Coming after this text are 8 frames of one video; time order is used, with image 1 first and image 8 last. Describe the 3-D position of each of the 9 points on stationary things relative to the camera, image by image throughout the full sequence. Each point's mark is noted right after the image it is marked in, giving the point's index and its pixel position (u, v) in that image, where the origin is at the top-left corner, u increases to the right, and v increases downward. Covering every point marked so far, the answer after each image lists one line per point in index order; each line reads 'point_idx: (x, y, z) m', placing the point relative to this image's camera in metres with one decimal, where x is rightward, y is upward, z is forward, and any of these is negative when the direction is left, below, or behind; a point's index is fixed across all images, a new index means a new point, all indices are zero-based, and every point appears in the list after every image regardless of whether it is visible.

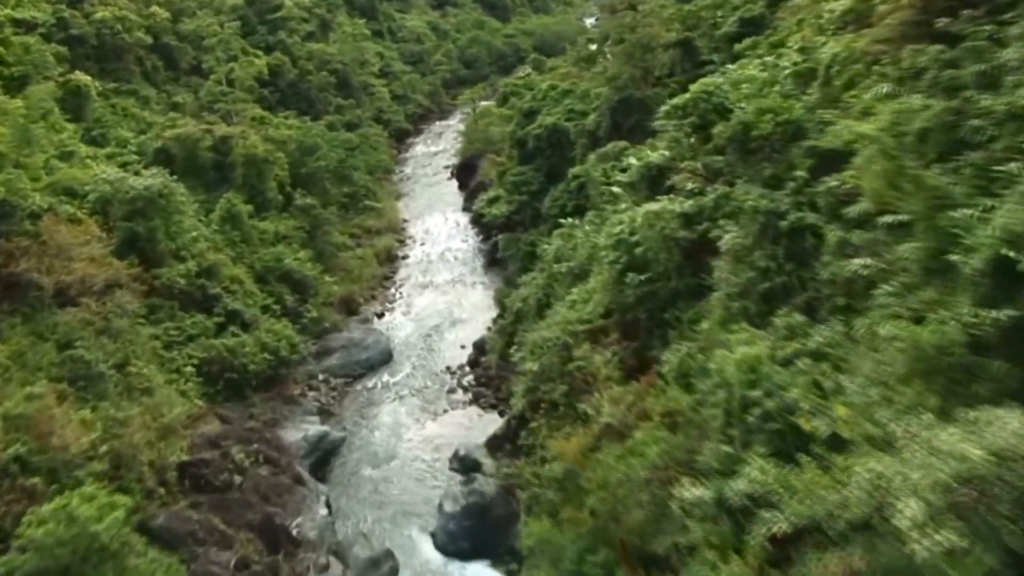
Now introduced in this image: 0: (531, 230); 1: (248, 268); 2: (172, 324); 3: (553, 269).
0: (+0.3, +0.8, +19.3) m
1: (-3.4, +0.2, +18.6) m
2: (-3.7, -0.4, +16.0) m
3: (+0.4, +0.2, +15.4) m
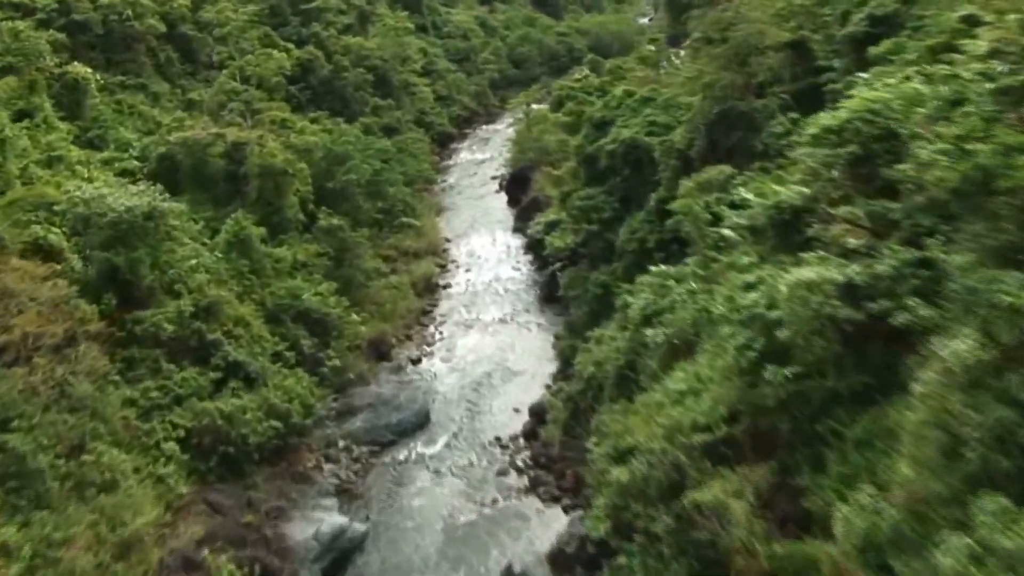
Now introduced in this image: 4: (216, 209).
0: (+1.0, +0.2, +16.0) m
1: (-2.7, -0.2, +15.3) m
2: (-3.1, -0.8, +12.7) m
3: (+1.1, -0.3, +12.0) m
4: (-3.6, +1.0, +17.8) m
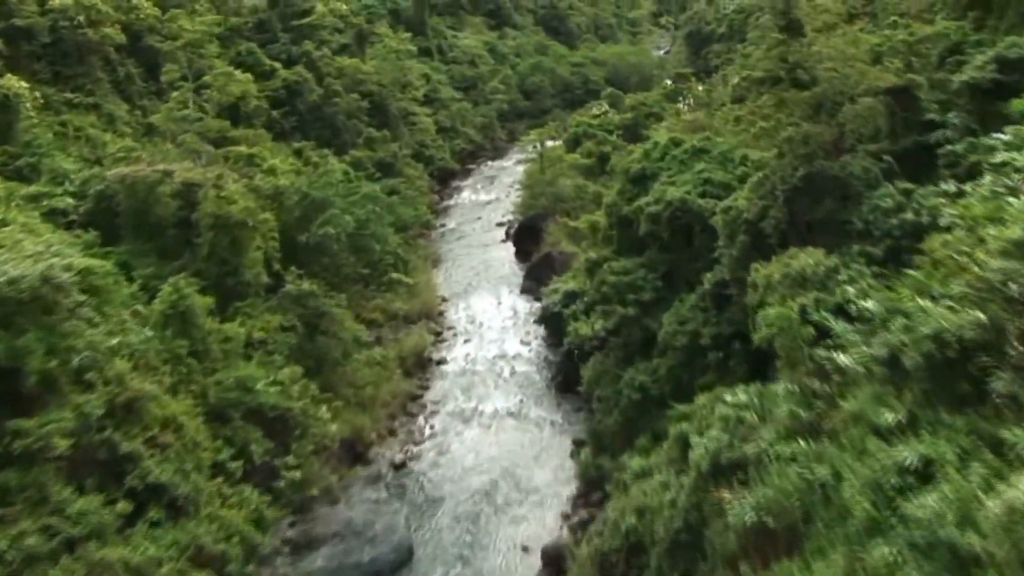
0: (+1.1, -0.7, +12.6) m
1: (-2.6, -0.9, +11.9) m
2: (-3.0, -1.5, +9.3) m
3: (+1.2, -1.2, +8.6) m
4: (-3.5, +0.2, +14.4) m
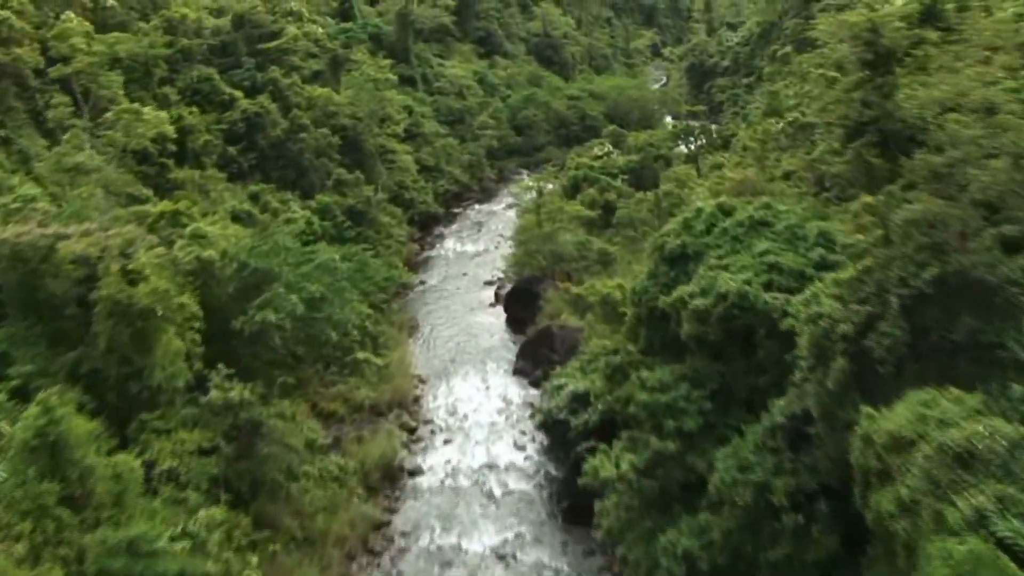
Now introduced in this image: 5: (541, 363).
0: (+1.1, -1.5, +9.2) m
1: (-2.6, -1.6, +8.5) m
2: (-3.0, -2.2, +5.8) m
3: (+1.2, -1.9, +5.2) m
4: (-3.5, -0.5, +11.0) m
5: (+0.3, -0.8, +16.4) m
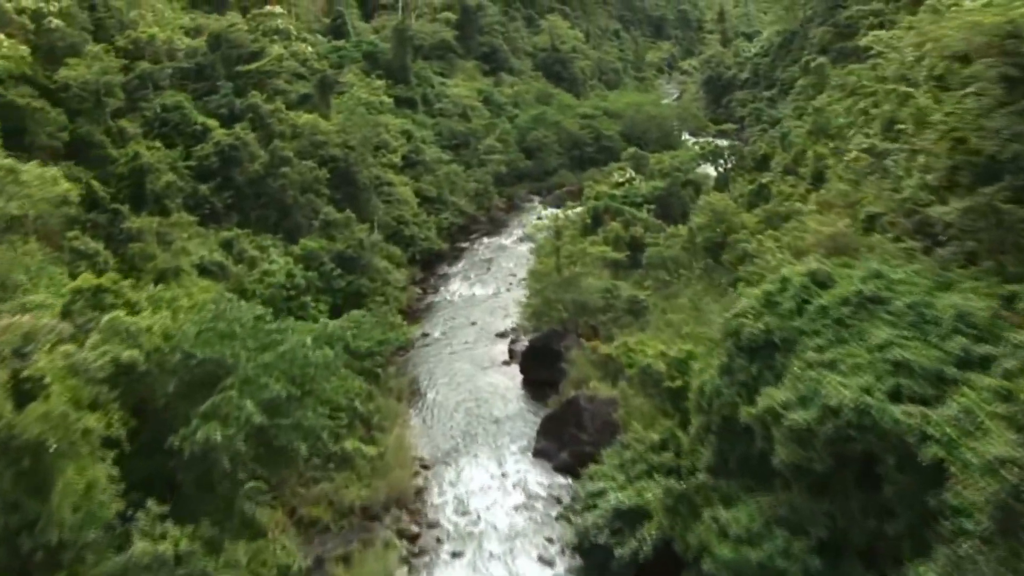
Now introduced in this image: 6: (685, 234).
0: (+1.2, -2.0, +6.5) m
1: (-2.4, -2.2, +5.7) m
2: (-2.9, -2.7, +3.1) m
3: (+1.3, -2.4, +2.5) m
4: (-3.4, -1.2, +8.3) m
5: (+0.5, -1.5, +13.7) m
6: (+2.2, +0.7, +18.8) m
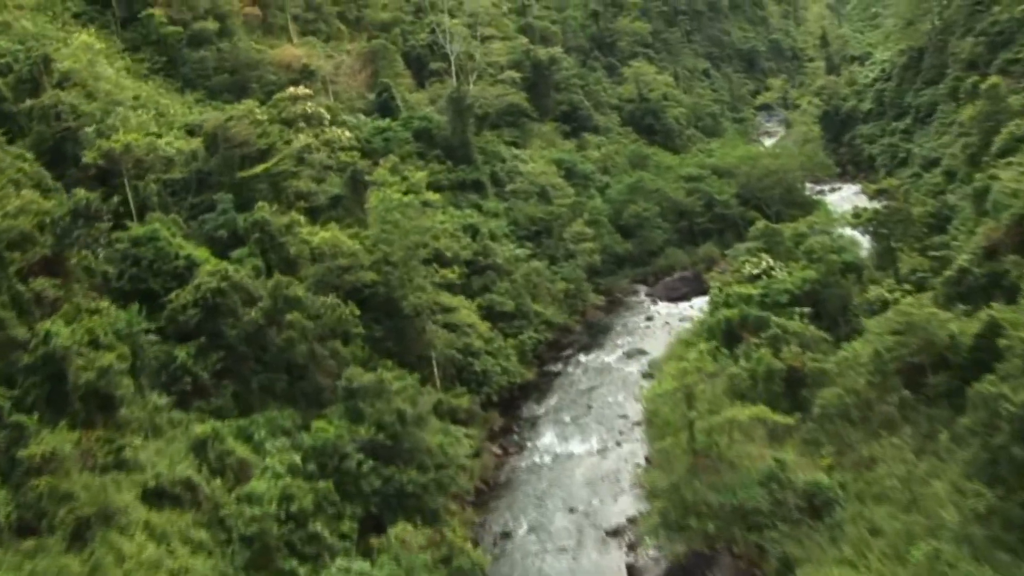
0: (+1.5, -3.0, +0.5) m
1: (-2.1, -3.6, +0.1) m
2: (-2.8, -4.1, -2.5) m
3: (+1.3, -3.3, -3.4) m
4: (-3.0, -2.7, +2.7) m
5: (+1.3, -2.8, +7.8) m
6: (+3.2, -0.6, +12.9) m
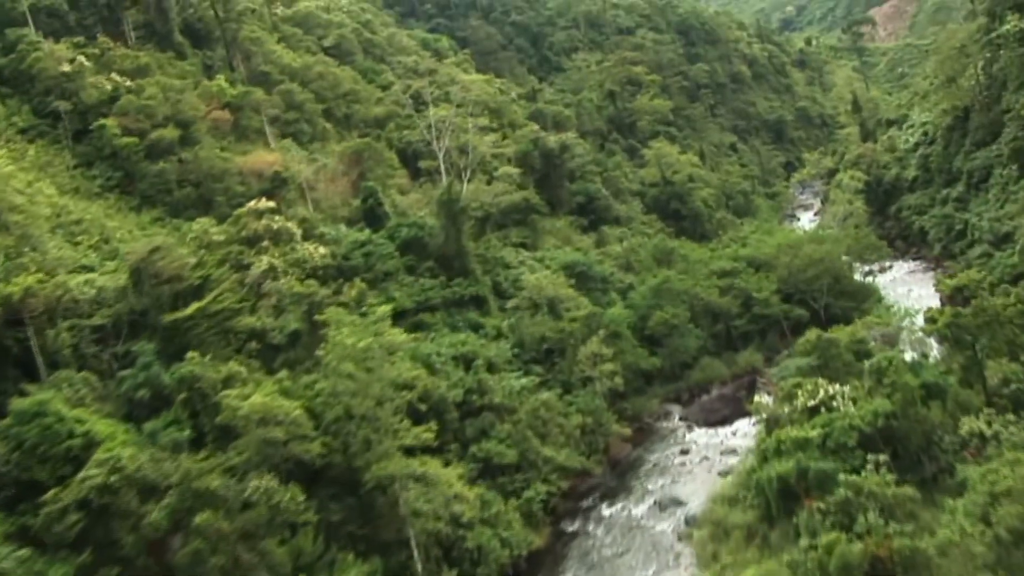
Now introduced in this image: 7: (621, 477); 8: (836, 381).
0: (+1.1, -3.4, -3.1) m
1: (-2.5, -4.2, -3.5) m
2: (-3.1, -4.5, -6.1) m
3: (+0.9, -3.5, -7.1) m
4: (-3.3, -3.5, -0.8) m
5: (+1.1, -3.6, +4.2) m
6: (+3.0, -1.6, +9.3) m
7: (+1.3, -2.3, +17.8) m
8: (+3.5, -1.0, +15.6) m
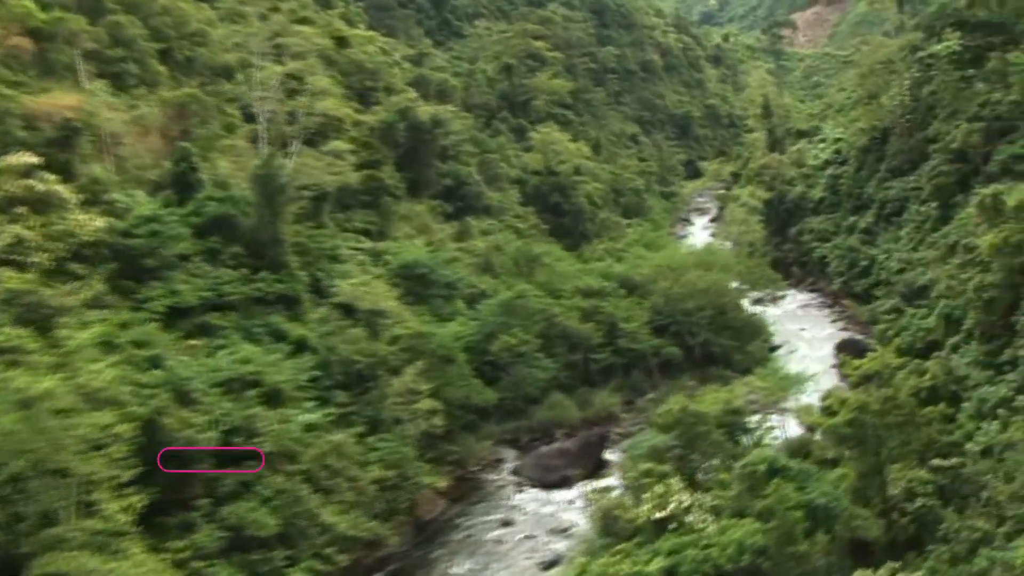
0: (+0.3, -4.2, -6.6) m
1: (-3.3, -4.6, -7.3) m
2: (-3.8, -4.9, -9.9) m
3: (+0.3, -4.3, -10.6) m
4: (-4.3, -3.7, -4.6) m
5: (-0.2, -4.2, +0.7) m
6: (+1.5, -2.3, +5.9) m
7: (-0.9, -2.6, +14.3) m
8: (+1.6, -1.5, +12.2) m
